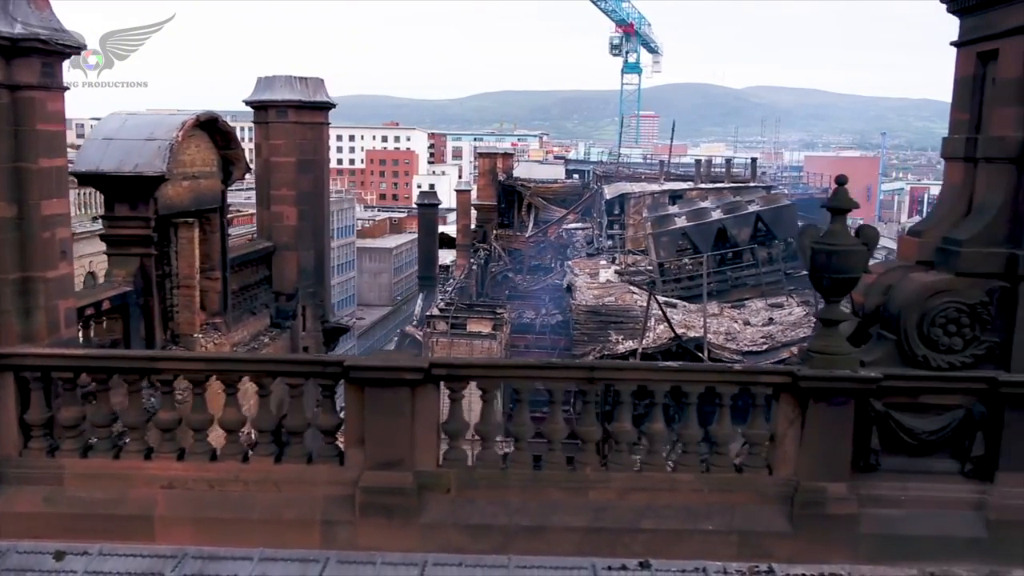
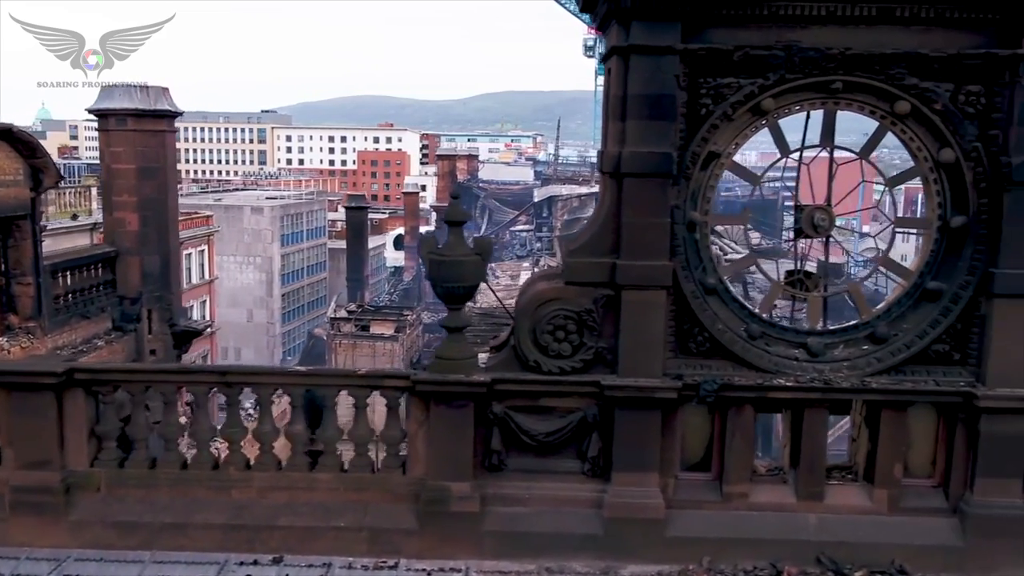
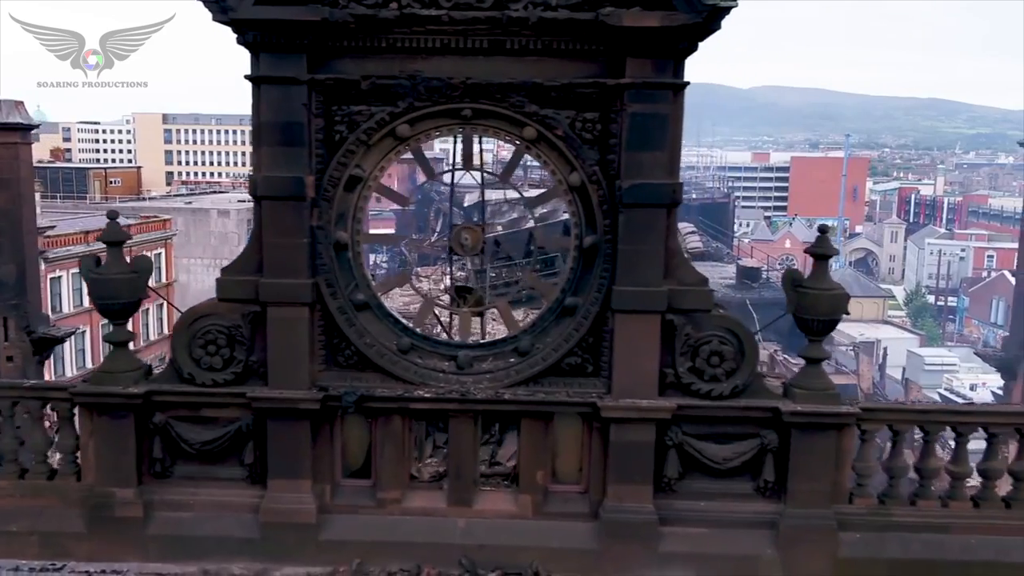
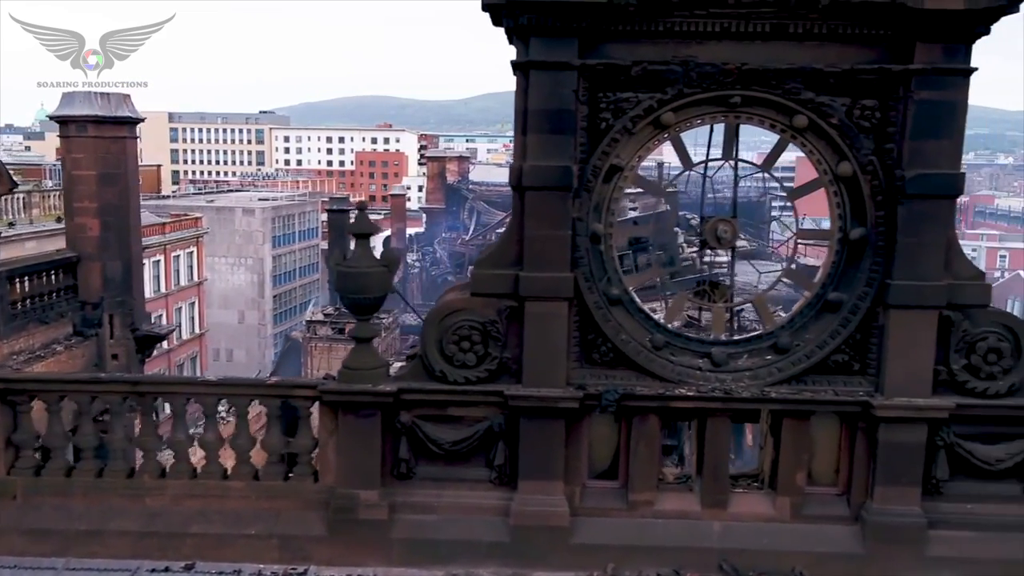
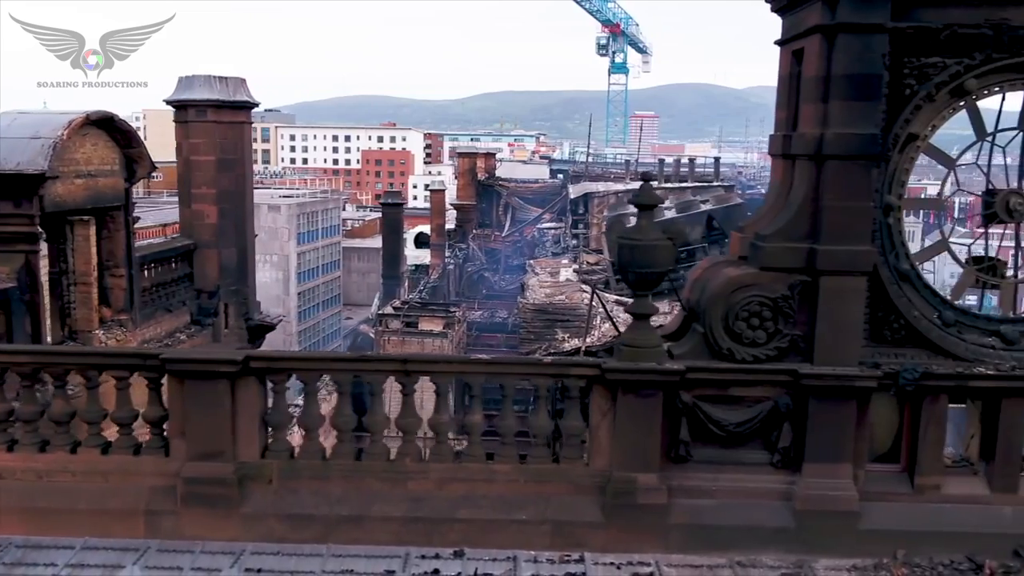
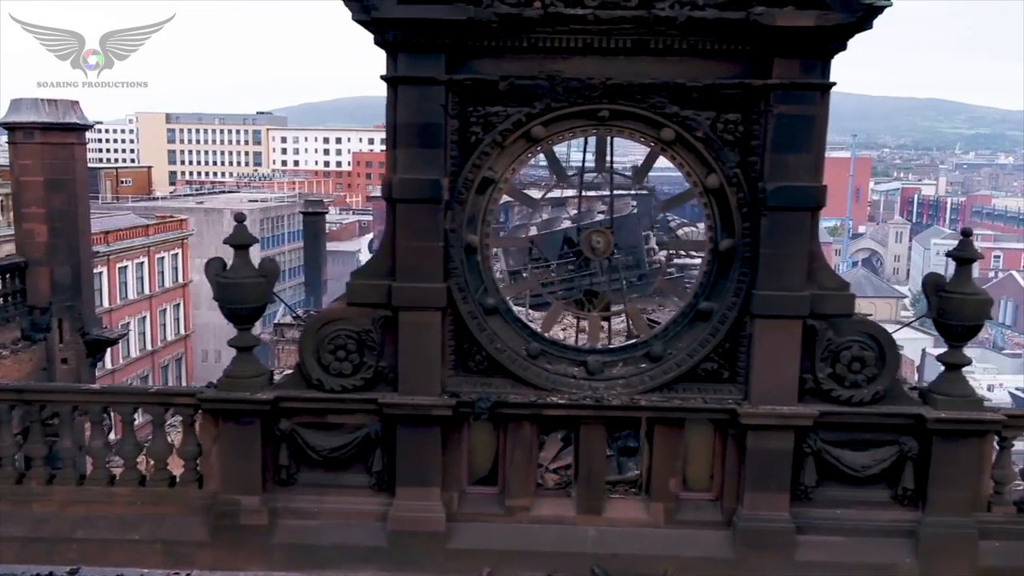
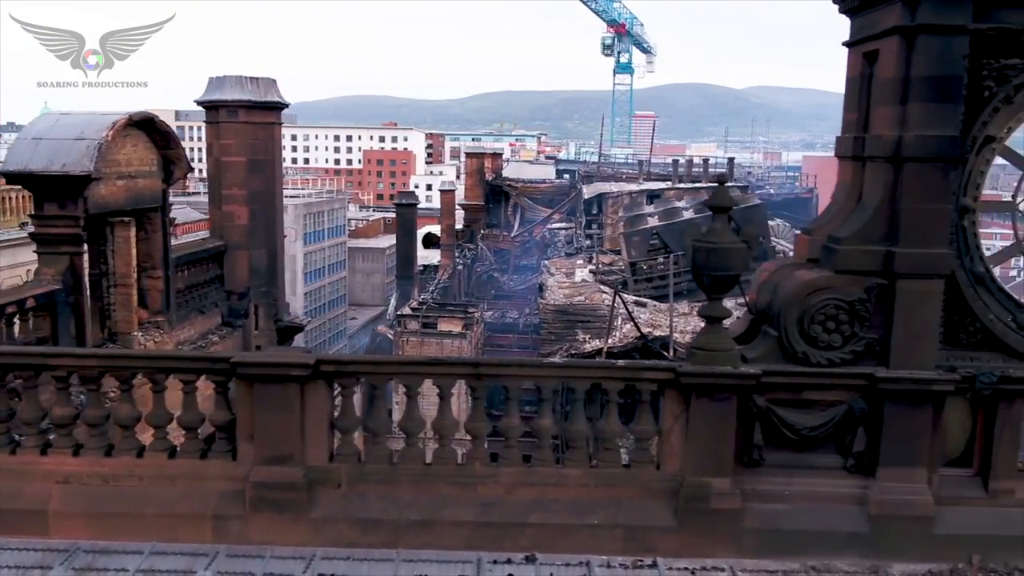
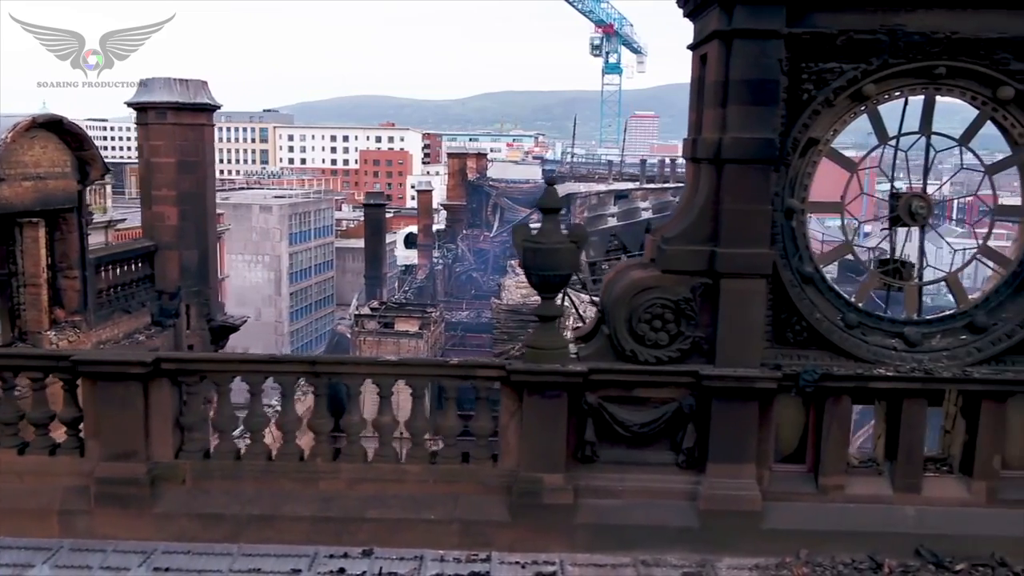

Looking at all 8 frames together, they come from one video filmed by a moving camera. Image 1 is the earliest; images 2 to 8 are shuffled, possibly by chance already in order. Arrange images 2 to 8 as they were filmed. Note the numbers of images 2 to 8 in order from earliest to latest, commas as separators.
7, 5, 8, 2, 4, 6, 3
